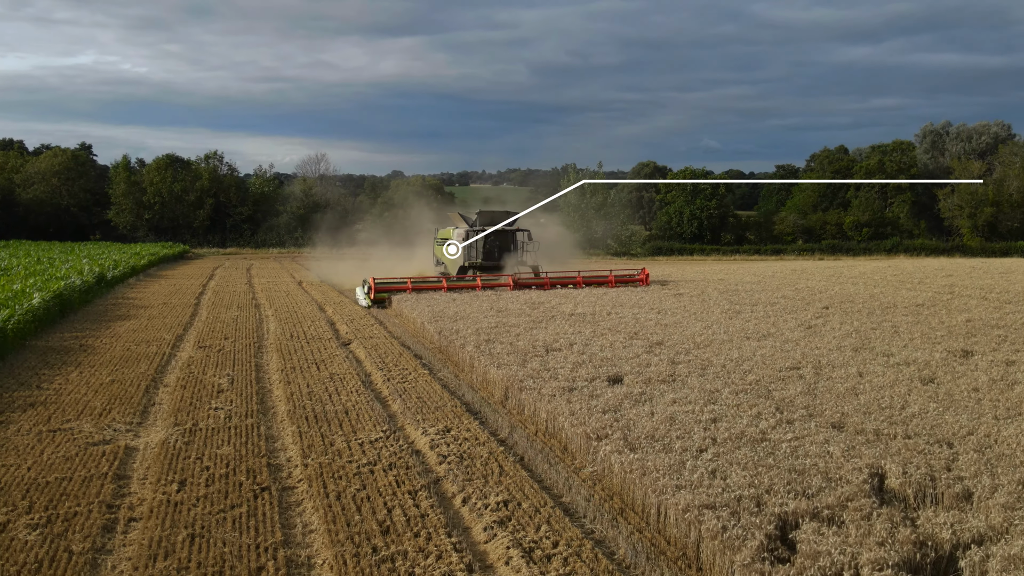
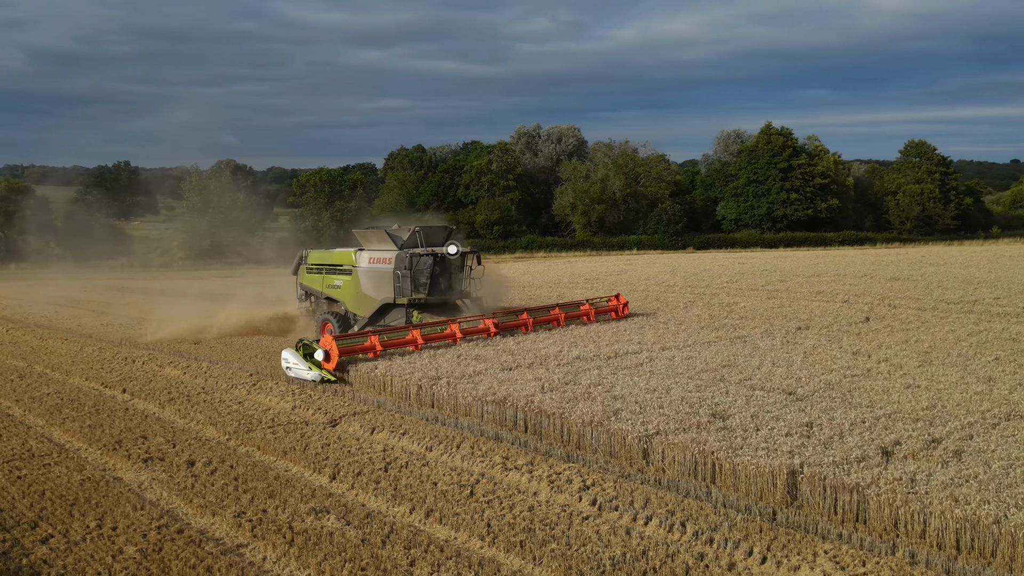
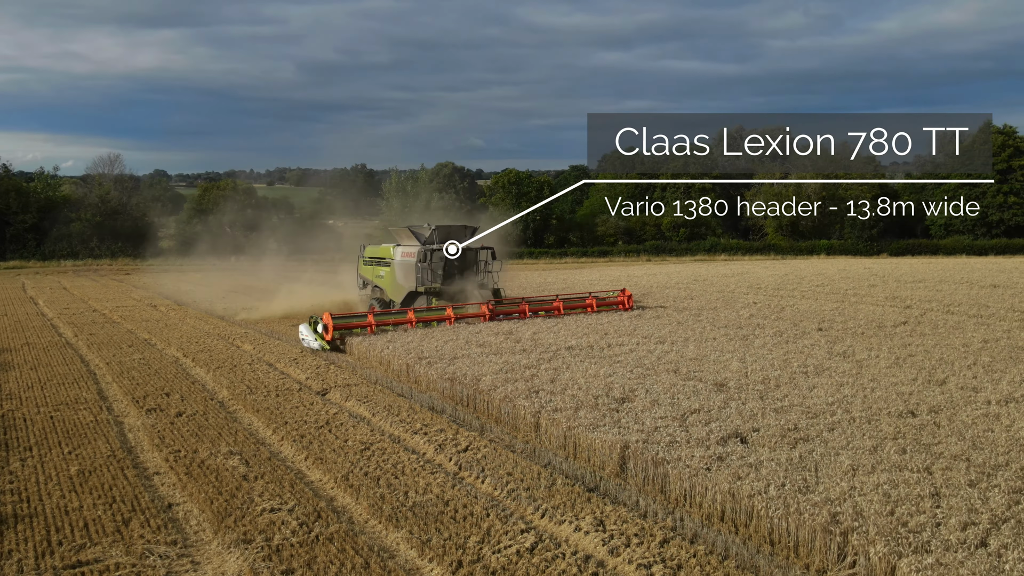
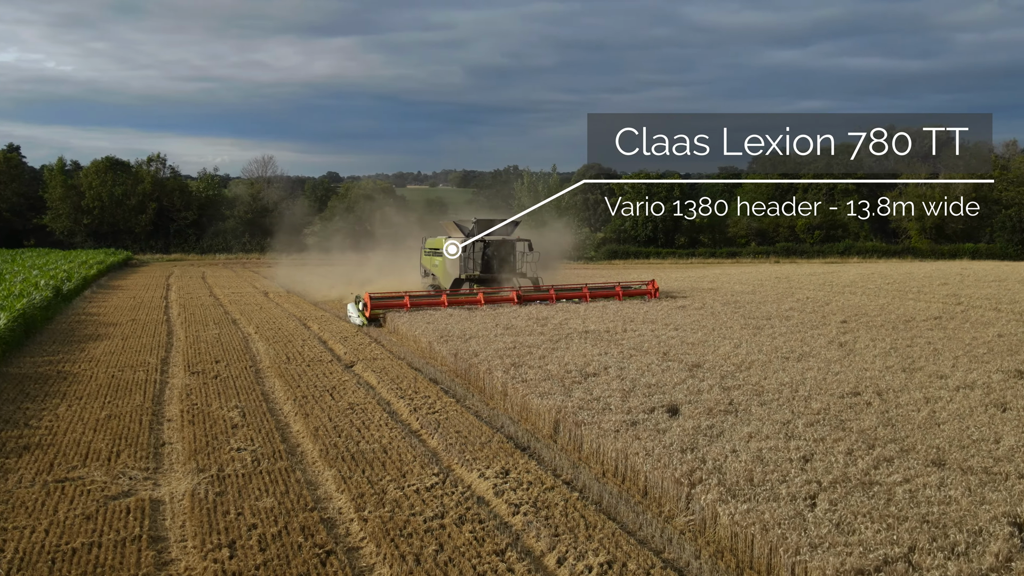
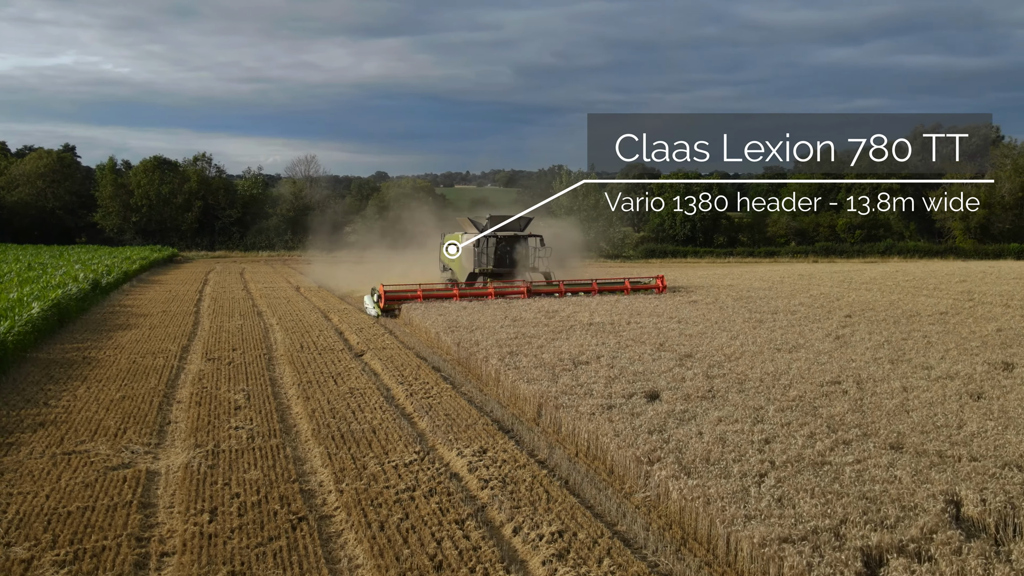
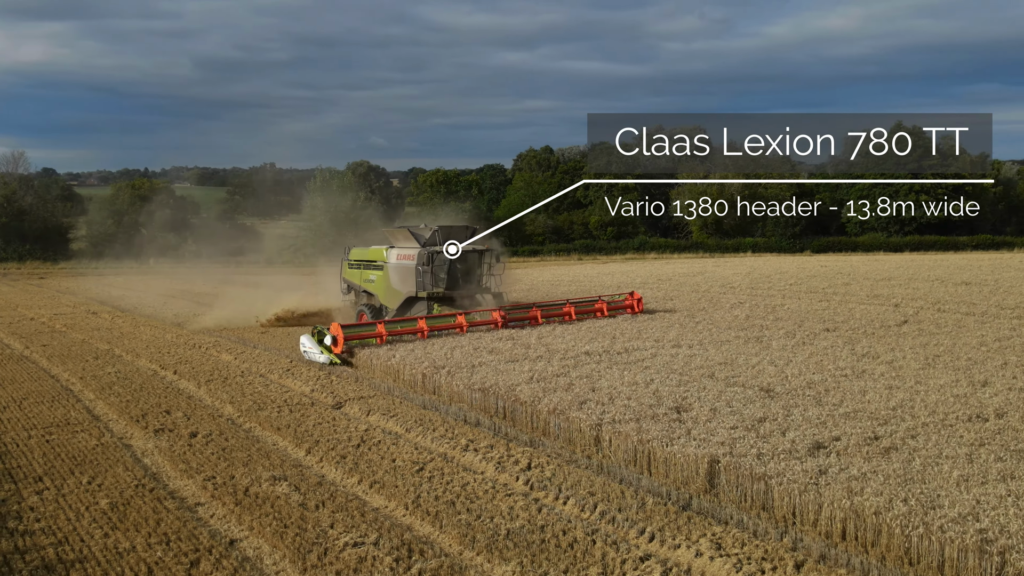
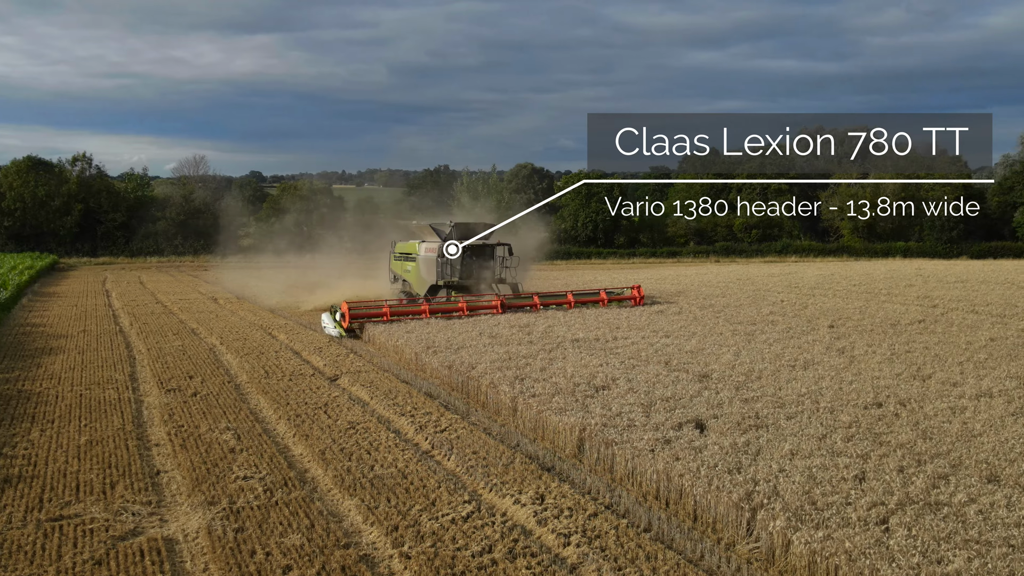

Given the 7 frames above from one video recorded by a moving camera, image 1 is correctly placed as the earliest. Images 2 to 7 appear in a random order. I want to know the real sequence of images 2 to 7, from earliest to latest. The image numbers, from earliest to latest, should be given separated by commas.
5, 4, 7, 3, 6, 2
